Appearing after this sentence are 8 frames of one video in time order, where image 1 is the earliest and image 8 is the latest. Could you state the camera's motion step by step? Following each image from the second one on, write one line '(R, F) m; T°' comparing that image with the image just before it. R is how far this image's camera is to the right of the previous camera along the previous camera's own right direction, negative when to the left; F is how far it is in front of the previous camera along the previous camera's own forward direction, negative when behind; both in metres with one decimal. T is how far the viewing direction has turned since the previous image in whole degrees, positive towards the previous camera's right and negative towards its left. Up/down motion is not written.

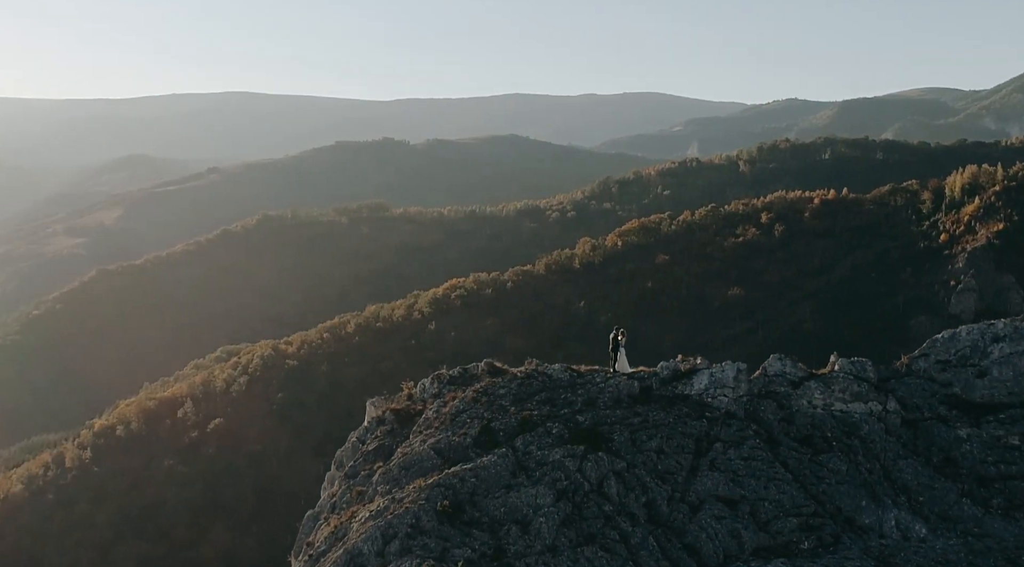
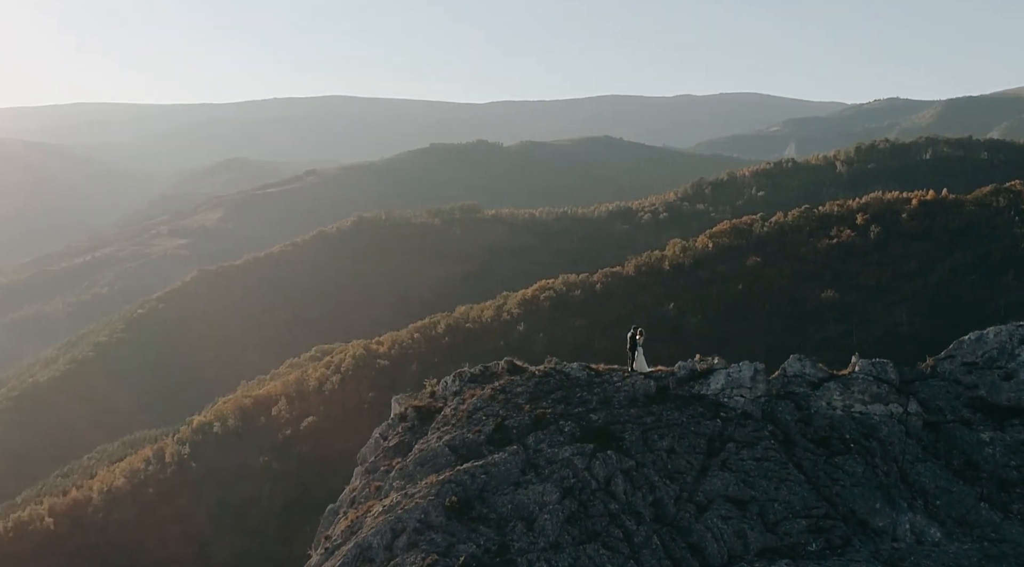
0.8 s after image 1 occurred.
(+0.9, 0.0) m; -3°
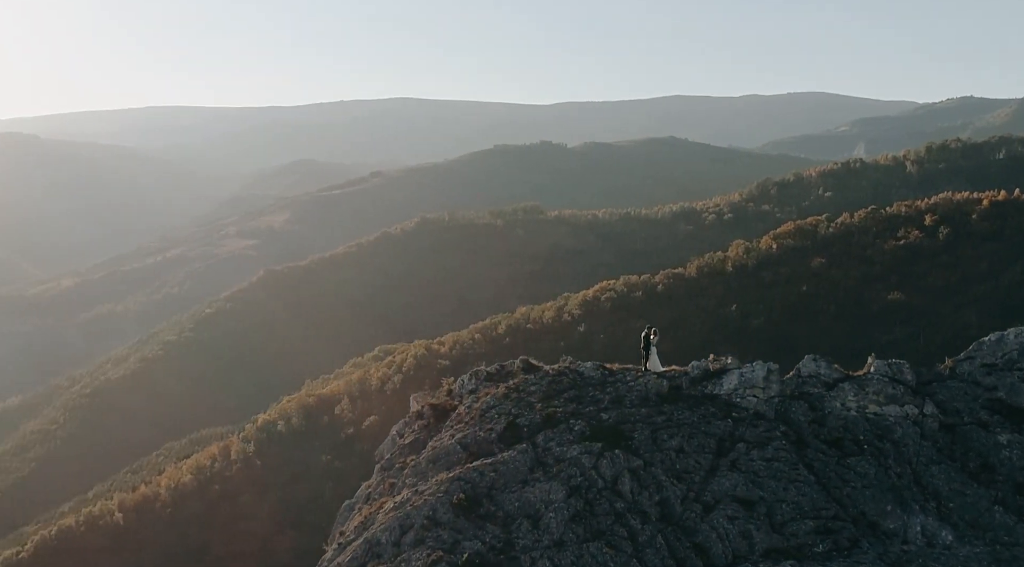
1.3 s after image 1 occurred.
(+0.6, 0.0) m; -2°
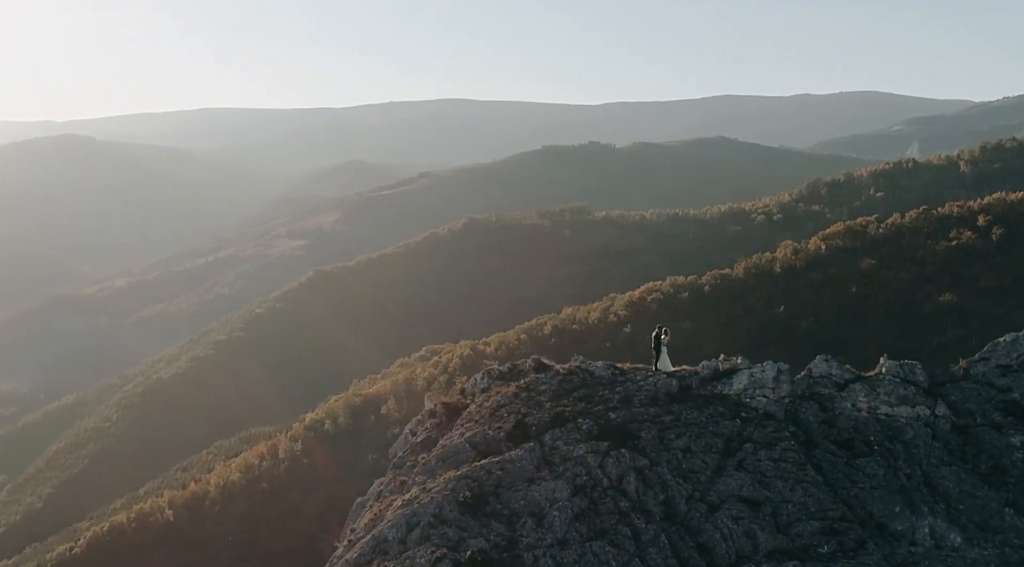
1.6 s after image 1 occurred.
(+0.4, 0.0) m; -2°
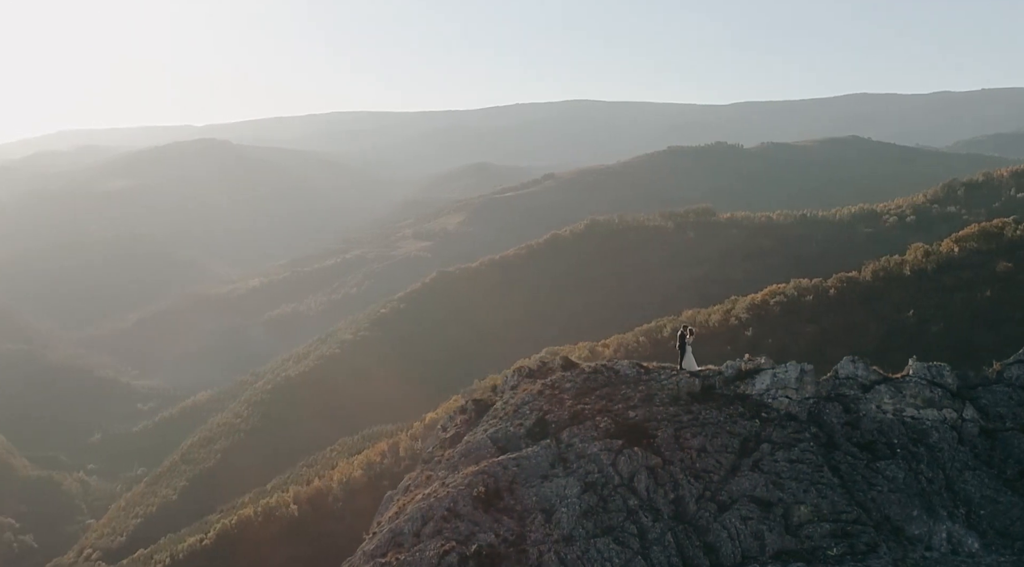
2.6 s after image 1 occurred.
(+1.1, -0.1) m; -4°
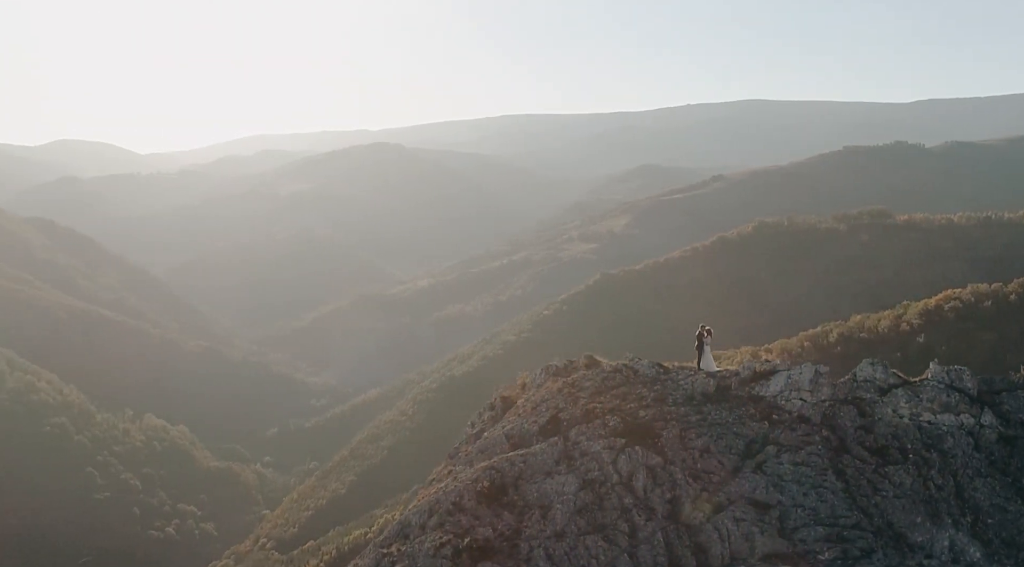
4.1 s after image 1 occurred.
(+1.6, -0.1) m; -6°
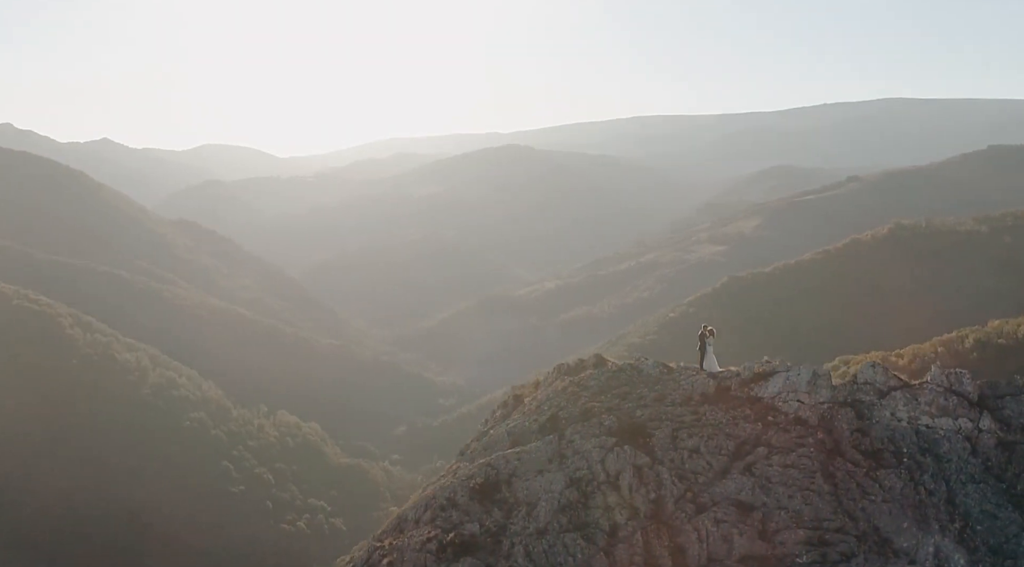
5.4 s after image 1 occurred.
(+1.4, -0.1) m; -4°
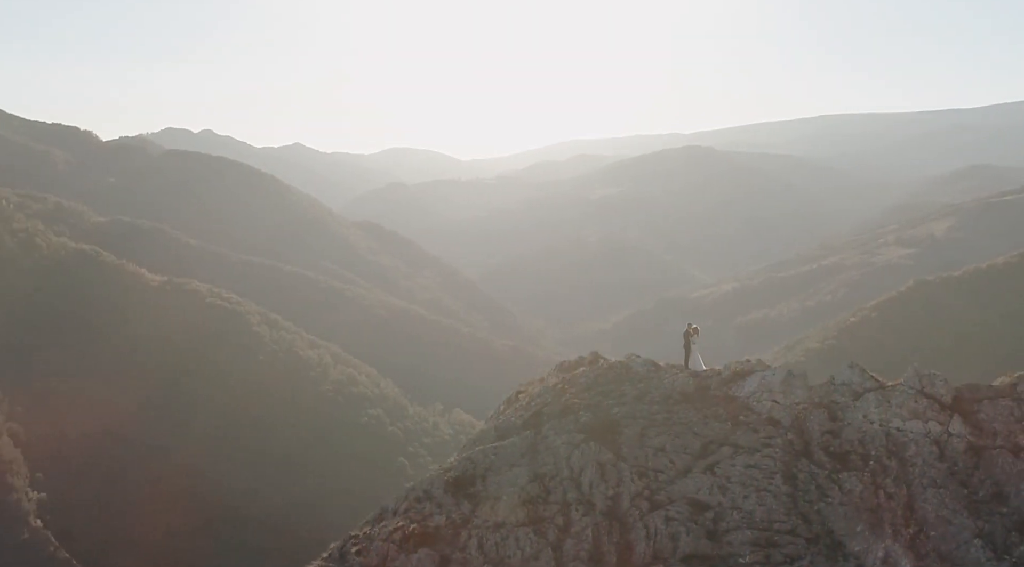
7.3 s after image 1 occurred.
(+2.1, -0.2) m; -5°
